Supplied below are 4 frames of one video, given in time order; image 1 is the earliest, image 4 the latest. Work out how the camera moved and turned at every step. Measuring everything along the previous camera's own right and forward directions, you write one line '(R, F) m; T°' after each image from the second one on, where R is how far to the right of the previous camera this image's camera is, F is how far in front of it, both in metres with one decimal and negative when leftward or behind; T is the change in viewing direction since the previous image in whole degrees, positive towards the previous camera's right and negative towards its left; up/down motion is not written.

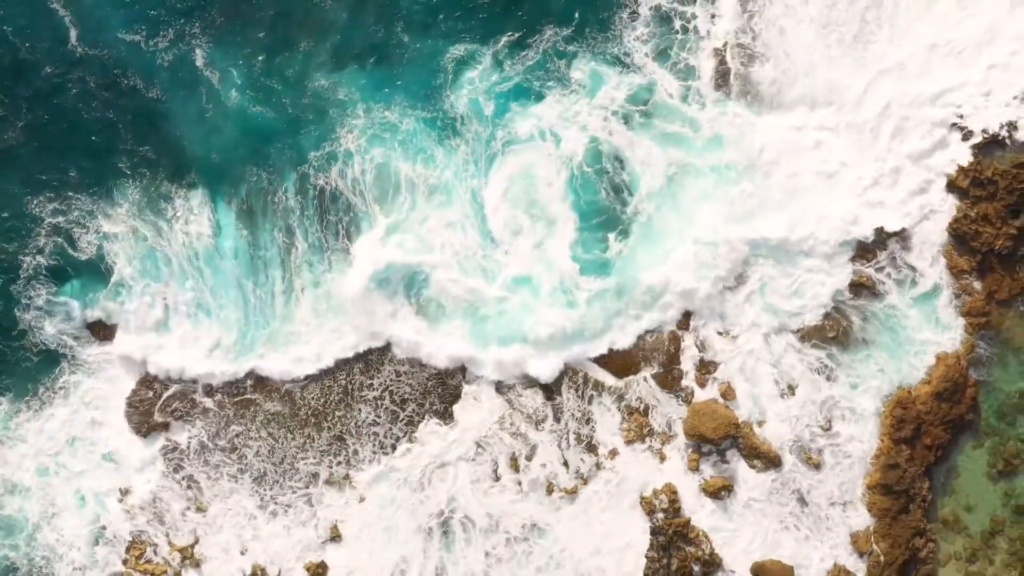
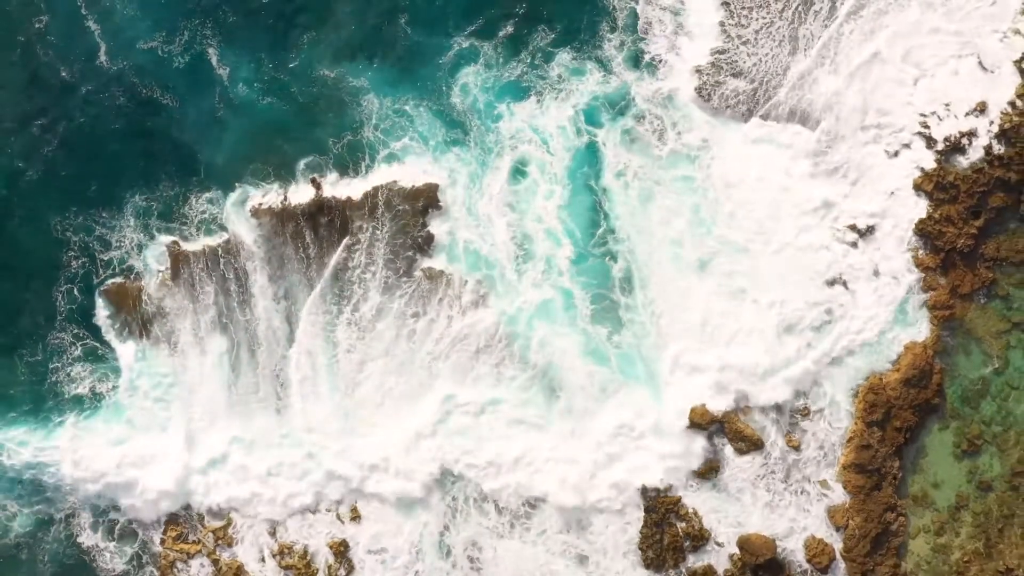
(-1.0, -1.7) m; +2°
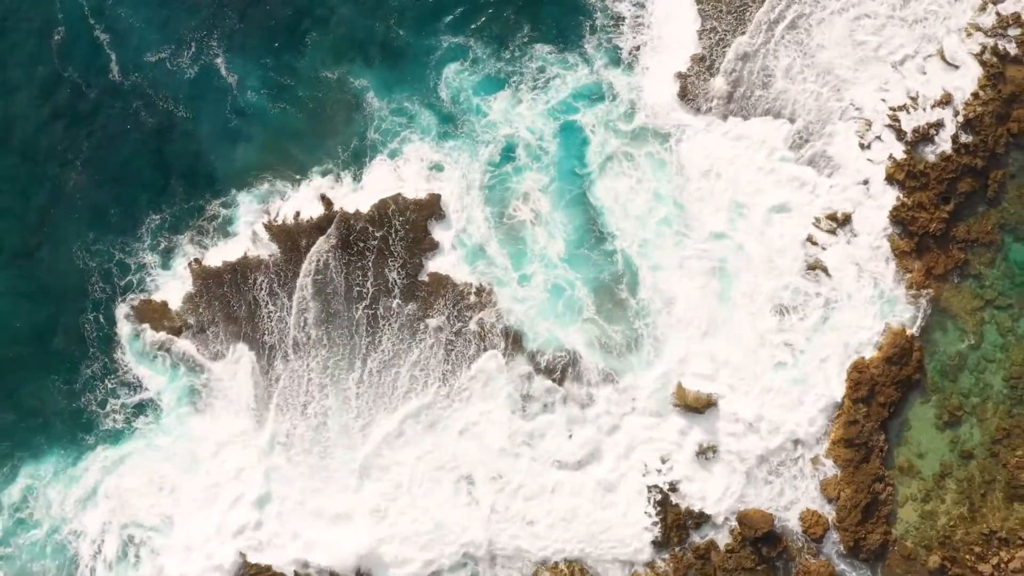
(-0.1, -1.6) m; 0°
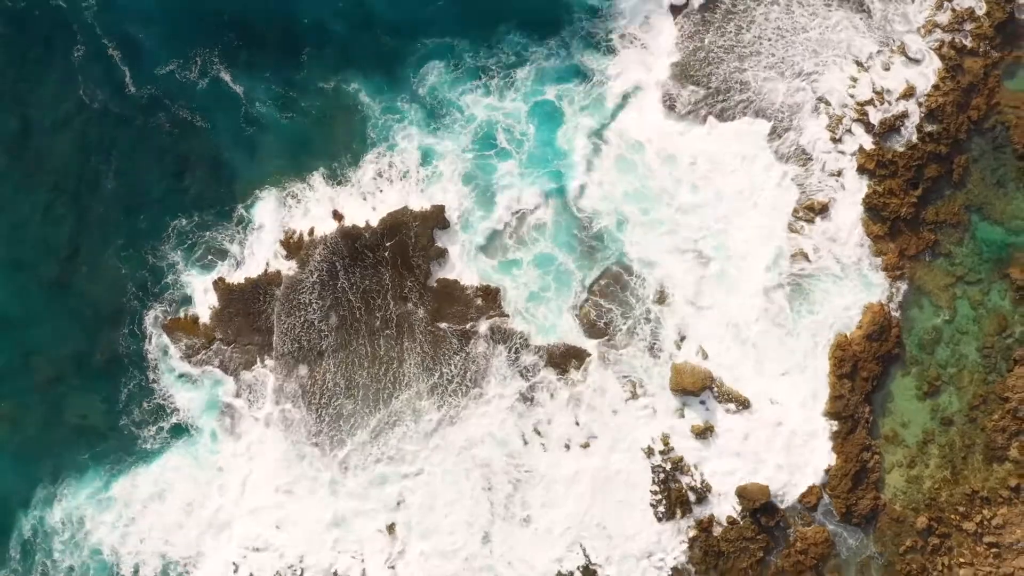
(-0.2, -2.0) m; 0°
